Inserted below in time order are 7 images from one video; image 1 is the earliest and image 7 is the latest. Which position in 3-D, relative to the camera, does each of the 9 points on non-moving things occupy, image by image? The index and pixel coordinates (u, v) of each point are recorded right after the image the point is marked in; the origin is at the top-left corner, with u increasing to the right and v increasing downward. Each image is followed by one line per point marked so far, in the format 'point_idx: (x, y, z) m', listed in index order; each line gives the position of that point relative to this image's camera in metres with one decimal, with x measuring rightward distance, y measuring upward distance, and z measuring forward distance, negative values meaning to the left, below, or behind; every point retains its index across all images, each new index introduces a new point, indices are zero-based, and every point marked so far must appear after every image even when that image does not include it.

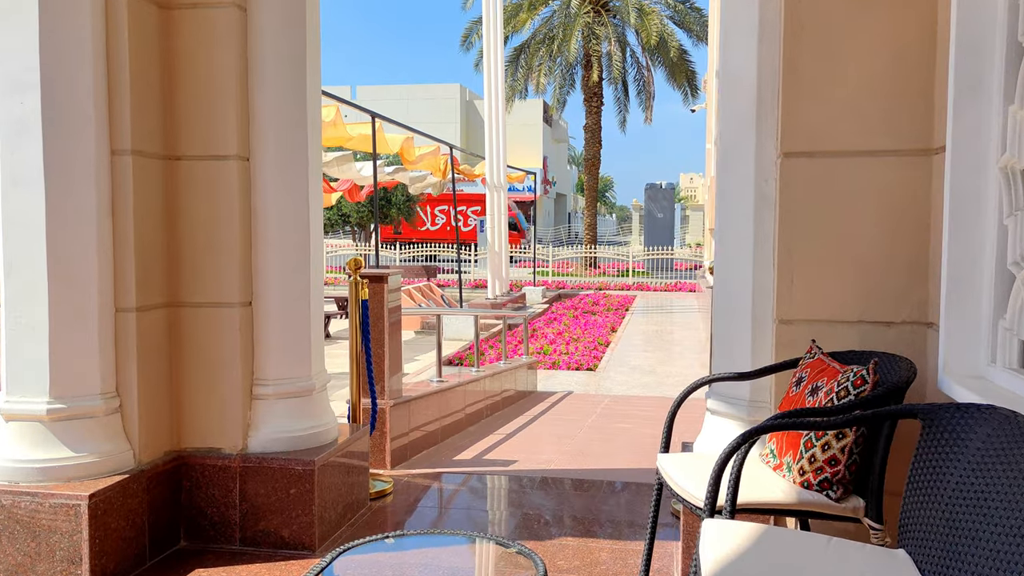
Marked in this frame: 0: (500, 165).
0: (-0.2, +2.1, +14.6) m
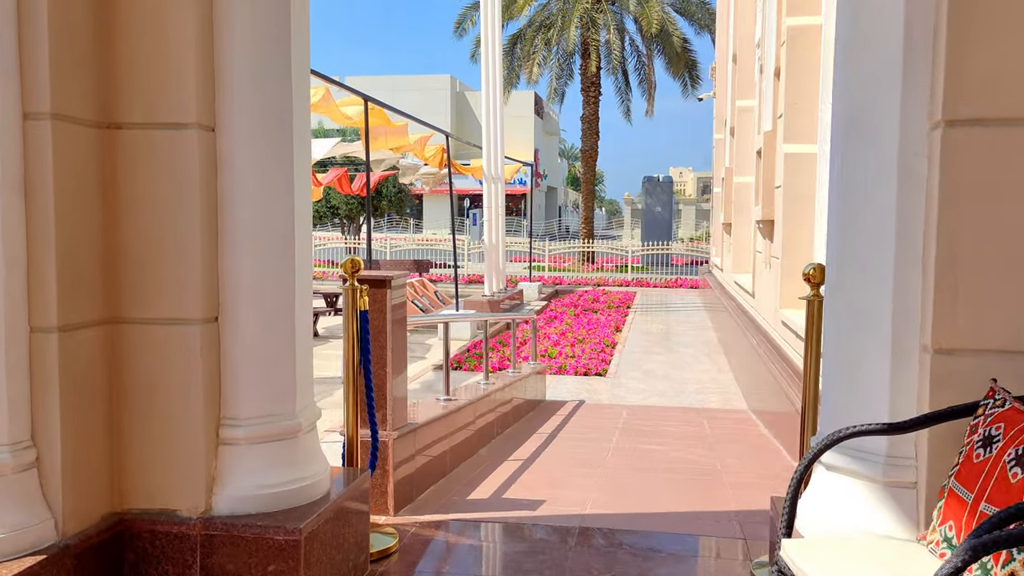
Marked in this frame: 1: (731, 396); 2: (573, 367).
0: (-0.2, +2.2, +13.9) m
1: (+1.8, -0.9, +7.1) m
2: (+0.6, -0.8, +8.3) m
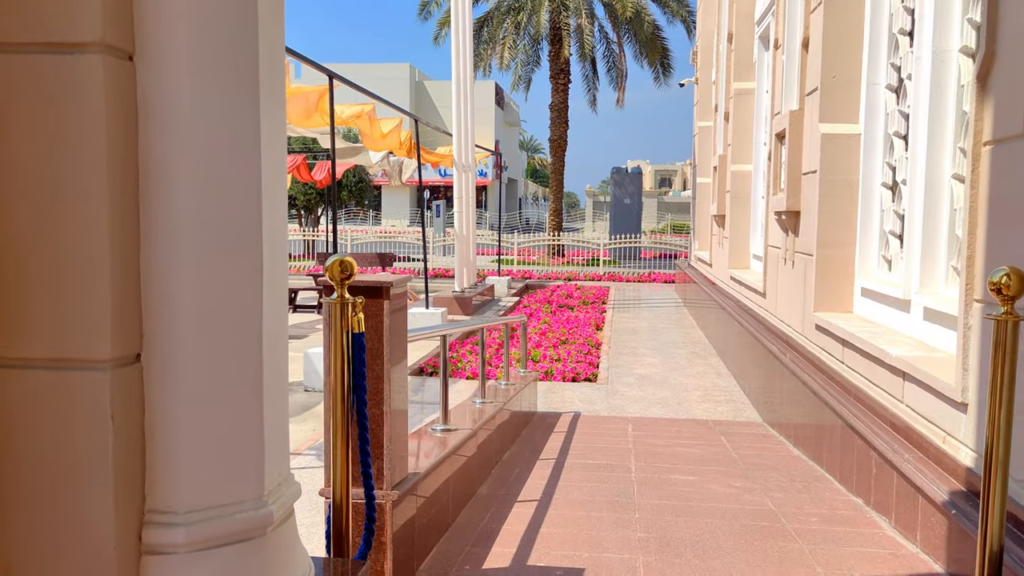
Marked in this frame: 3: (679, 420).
0: (-0.7, +2.2, +13.1) m
1: (+1.7, -0.9, +6.5) m
2: (+0.4, -0.8, +7.5) m
3: (+1.2, -0.9, +6.0) m
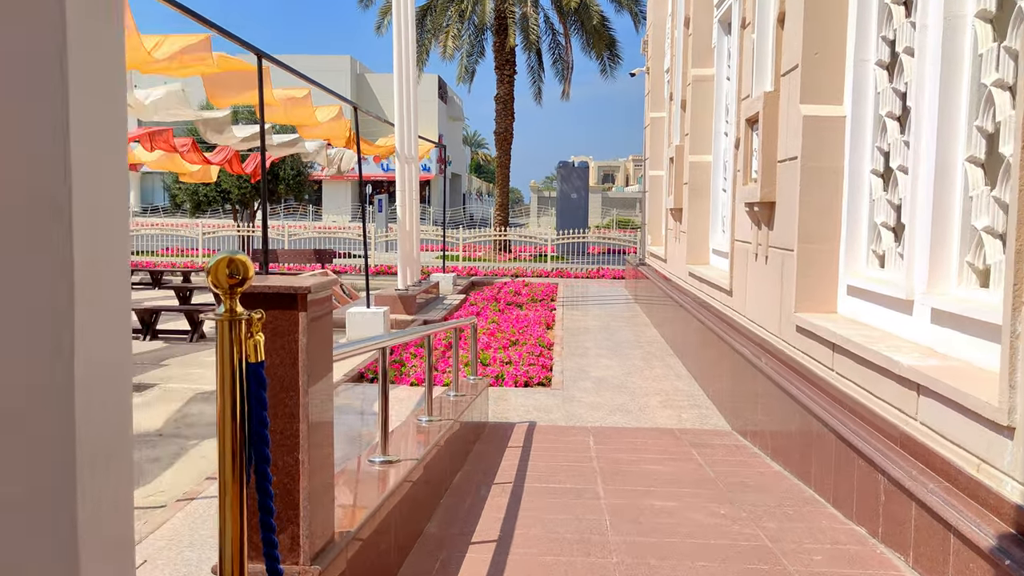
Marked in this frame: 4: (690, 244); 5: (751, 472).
0: (-1.5, +2.3, +12.5) m
1: (+1.4, -0.9, +6.1) m
2: (0.0, -0.7, +7.0) m
3: (+0.8, -0.9, +5.5) m
4: (+1.7, +0.4, +8.1) m
5: (+1.2, -0.9, +4.2) m
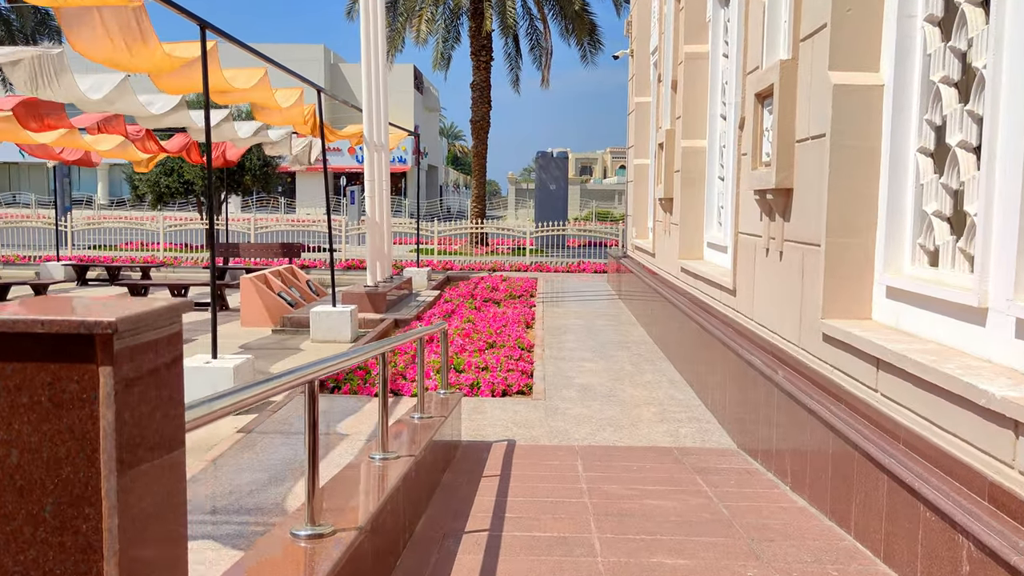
0: (-1.8, +2.3, +11.7) m
1: (+1.2, -0.9, +5.4) m
2: (-0.2, -0.7, +6.3) m
3: (+0.7, -0.9, +4.8) m
4: (+1.5, +0.4, +7.5) m
5: (+1.1, -0.9, +3.5) m
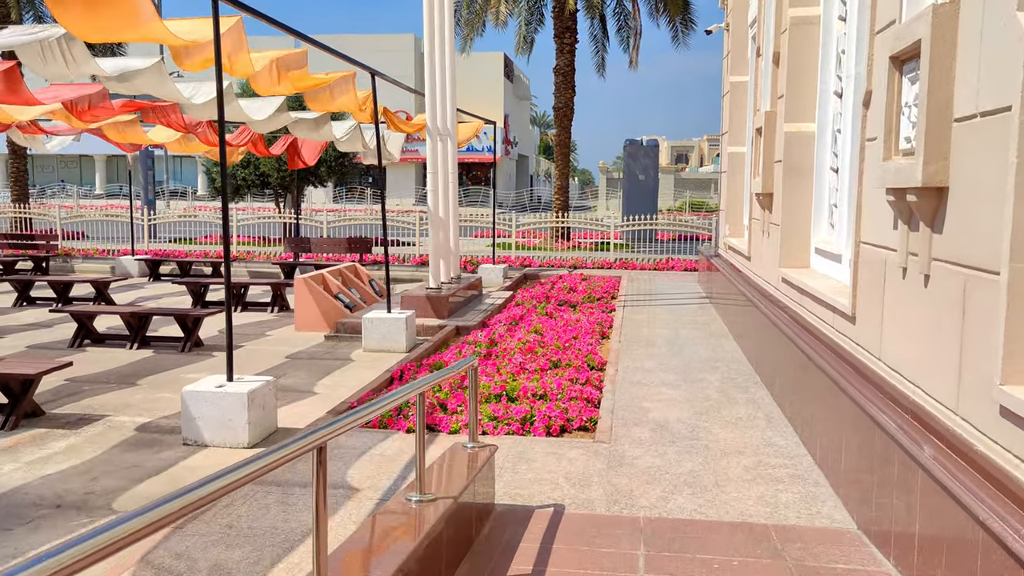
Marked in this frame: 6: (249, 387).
0: (-0.8, +2.3, +10.8) m
1: (+1.5, -1.0, +4.2) m
2: (+0.2, -0.8, +5.3) m
3: (+0.9, -1.0, +3.7) m
4: (+2.0, +0.3, +6.2) m
5: (+1.1, -1.1, +2.3) m
6: (-1.7, -0.6, +5.4) m
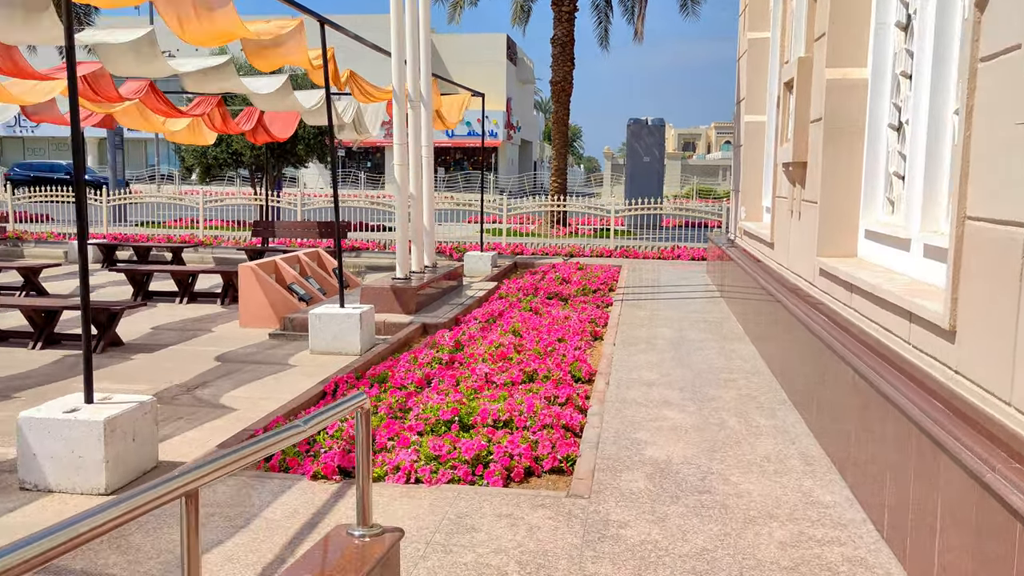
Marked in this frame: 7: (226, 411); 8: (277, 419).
0: (-1.0, +2.4, +9.3) m
1: (+1.2, -1.0, +2.8) m
2: (-0.1, -0.8, +3.9) m
3: (+0.7, -1.0, +2.3) m
4: (+1.8, +0.4, +4.8) m
5: (+0.9, -1.1, +1.0) m
6: (-1.9, -0.6, +4.1) m
7: (-1.9, -0.8, +5.5) m
8: (-1.3, -0.7, +4.7) m
